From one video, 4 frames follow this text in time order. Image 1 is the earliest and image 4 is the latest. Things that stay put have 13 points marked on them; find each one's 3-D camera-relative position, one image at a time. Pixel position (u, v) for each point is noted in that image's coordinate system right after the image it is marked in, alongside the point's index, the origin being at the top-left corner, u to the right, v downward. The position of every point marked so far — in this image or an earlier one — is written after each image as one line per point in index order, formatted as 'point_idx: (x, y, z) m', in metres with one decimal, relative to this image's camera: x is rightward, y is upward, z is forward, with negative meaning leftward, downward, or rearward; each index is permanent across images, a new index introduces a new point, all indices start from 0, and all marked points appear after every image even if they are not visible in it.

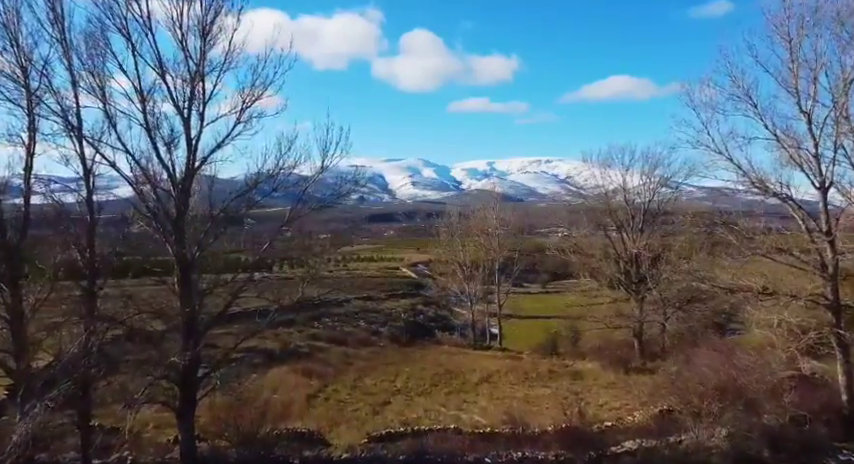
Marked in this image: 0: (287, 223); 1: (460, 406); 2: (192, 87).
0: (-2.5, +0.2, +12.3) m
1: (+0.9, -4.9, +19.8) m
2: (-3.8, +2.3, +11.4) m
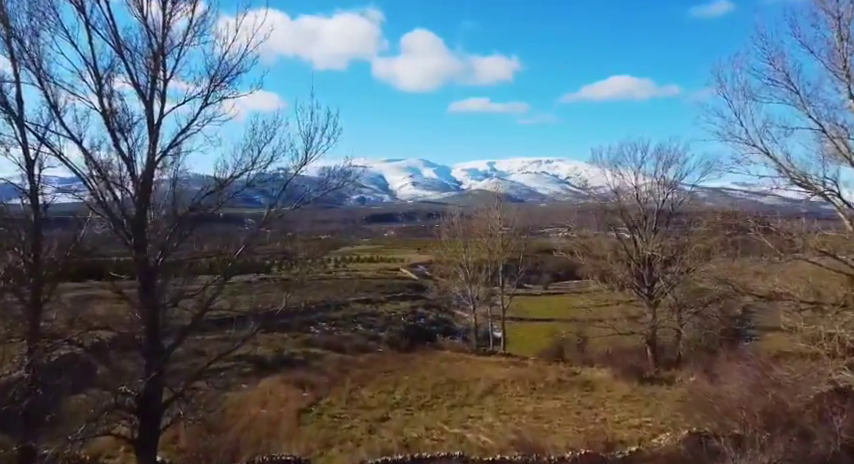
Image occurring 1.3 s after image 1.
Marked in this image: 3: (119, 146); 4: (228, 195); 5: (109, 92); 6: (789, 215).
0: (-2.4, +0.1, +10.7) m
1: (+1.0, -5.0, +18.2) m
2: (-3.8, +2.3, +9.8) m
3: (-4.2, +1.2, +9.6) m
4: (-2.9, +0.5, +10.4) m
5: (-4.5, +2.0, +9.9) m
6: (+7.6, +0.4, +14.7) m
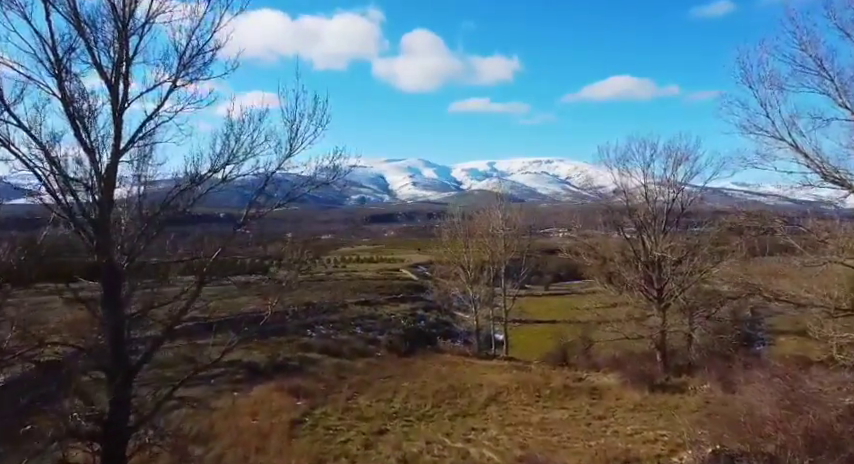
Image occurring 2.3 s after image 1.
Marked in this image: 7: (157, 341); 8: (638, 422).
0: (-2.4, +0.1, +9.6) m
1: (+1.0, -5.0, +17.1) m
2: (-3.8, +2.3, +8.7) m
3: (-4.2, +1.2, +8.5) m
4: (-2.9, +0.5, +9.3) m
5: (-4.4, +1.9, +8.8) m
6: (+7.6, +0.3, +13.6) m
7: (-3.4, -1.4, +8.9) m
8: (+5.4, -4.8, +18.0) m
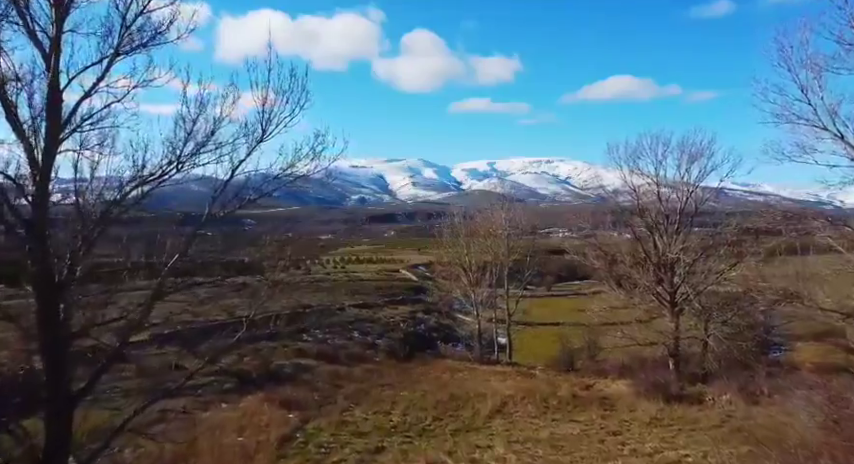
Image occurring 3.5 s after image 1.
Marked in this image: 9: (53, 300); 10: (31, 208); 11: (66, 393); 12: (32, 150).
0: (-2.4, +0.1, +8.2) m
1: (+1.0, -5.0, +15.7) m
2: (-3.8, +2.3, +7.3) m
3: (-4.2, +1.1, +7.1) m
4: (-2.9, +0.5, +7.9) m
5: (-4.4, +1.9, +7.4) m
6: (+7.6, +0.3, +12.2) m
7: (-3.4, -1.4, +7.5) m
8: (+5.4, -4.9, +16.6) m
9: (-3.8, -0.7, +7.1) m
10: (-4.0, +0.3, +7.1) m
11: (-3.6, -1.6, +7.0) m
12: (-4.0, +0.9, +7.2) m
